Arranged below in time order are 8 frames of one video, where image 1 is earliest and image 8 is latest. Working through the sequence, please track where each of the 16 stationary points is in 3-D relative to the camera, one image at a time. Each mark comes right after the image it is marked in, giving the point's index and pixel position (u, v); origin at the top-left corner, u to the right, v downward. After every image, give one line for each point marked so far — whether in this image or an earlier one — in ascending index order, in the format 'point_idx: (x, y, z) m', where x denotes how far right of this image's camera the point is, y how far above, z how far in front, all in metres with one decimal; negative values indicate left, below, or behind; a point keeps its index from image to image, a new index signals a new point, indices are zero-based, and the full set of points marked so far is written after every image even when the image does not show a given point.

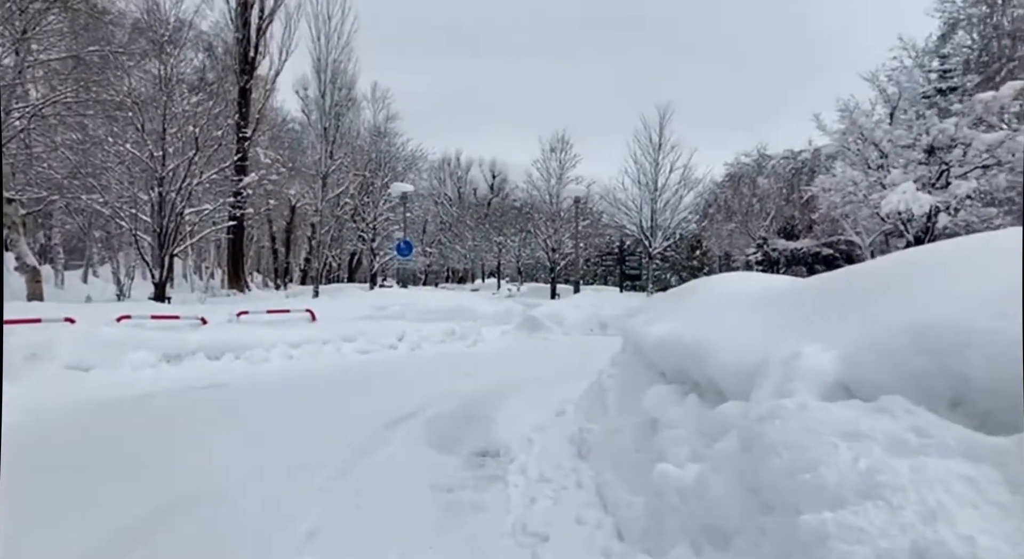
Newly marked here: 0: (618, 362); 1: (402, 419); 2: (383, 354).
0: (+0.9, -0.7, +5.6) m
1: (-1.0, -1.3, +6.0) m
2: (-2.1, -1.2, +10.6) m
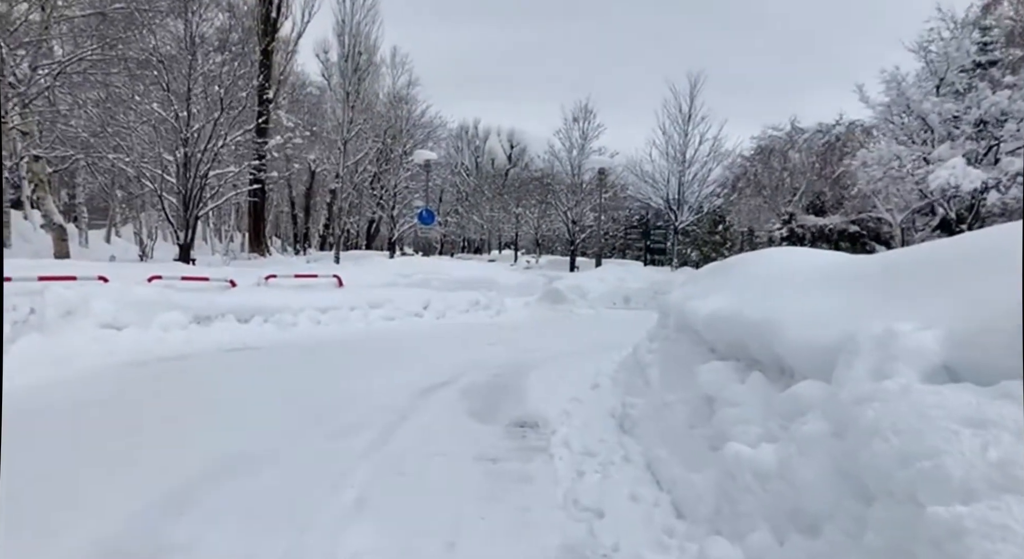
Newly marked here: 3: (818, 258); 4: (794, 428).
0: (+1.2, -0.5, +5.5) m
1: (-0.7, -1.0, +6.0) m
2: (-1.7, -0.7, +10.6) m
3: (+1.7, +0.1, +3.5) m
4: (+0.9, -0.5, +2.2) m
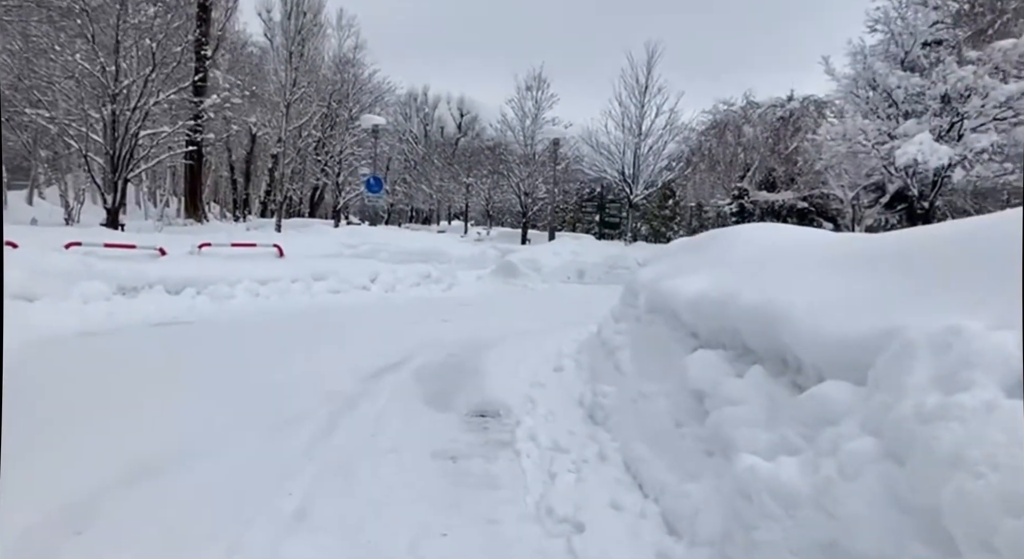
0: (+0.9, -0.3, +5.2) m
1: (-1.1, -0.8, +5.5) m
2: (-2.4, -0.2, +10.0) m
3: (+1.5, +0.2, +3.2) m
4: (+0.9, -0.5, +1.8) m
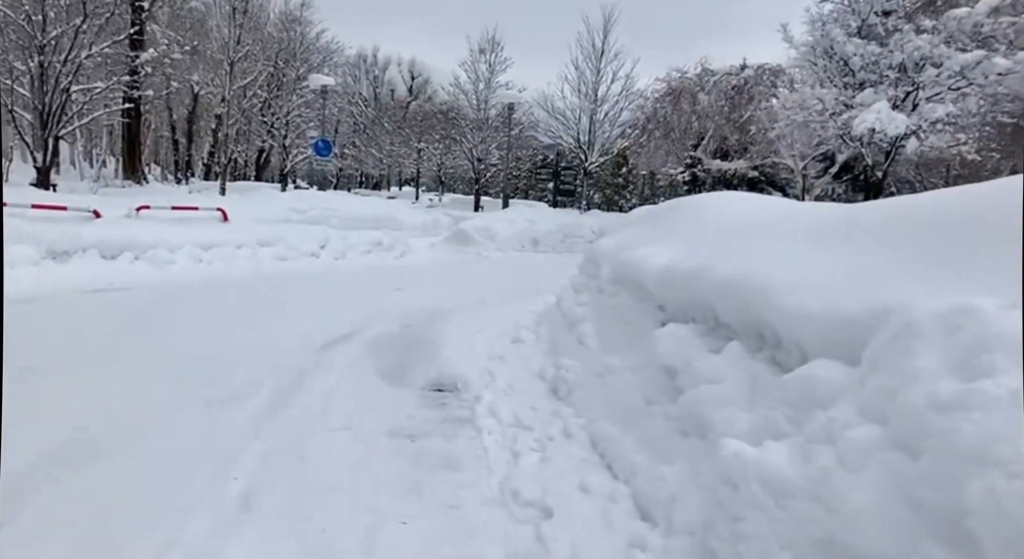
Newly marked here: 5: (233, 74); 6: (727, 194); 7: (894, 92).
0: (+0.6, -0.1, +5.1) m
1: (-1.4, -0.5, +5.2) m
2: (-3.1, +0.3, +9.6) m
3: (+1.3, +0.3, +3.1) m
4: (+0.8, -0.4, +1.7) m
5: (-7.9, +5.7, +18.1) m
6: (+1.4, +0.5, +4.1) m
7: (+5.2, +2.6, +8.8) m
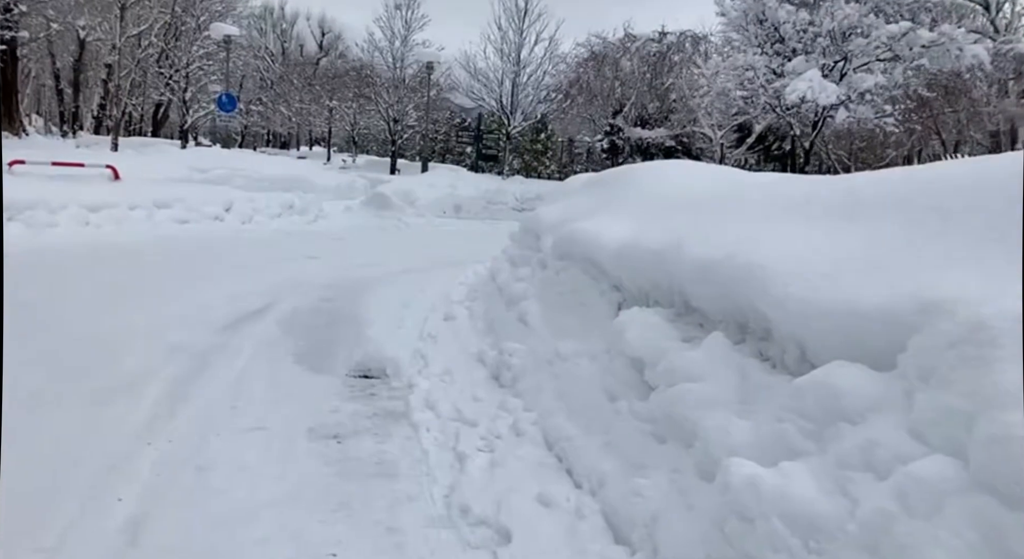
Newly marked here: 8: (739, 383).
0: (+0.1, +0.1, +4.7) m
1: (-1.9, -0.3, +4.7) m
2: (-4.1, +0.7, +8.7) m
3: (+1.1, +0.4, +2.9) m
4: (+0.7, -0.4, +1.4) m
5: (-9.9, +6.6, +16.2) m
6: (+1.0, +0.7, +3.9) m
7: (+4.3, +3.0, +8.9) m
8: (+0.7, -0.3, +1.9) m
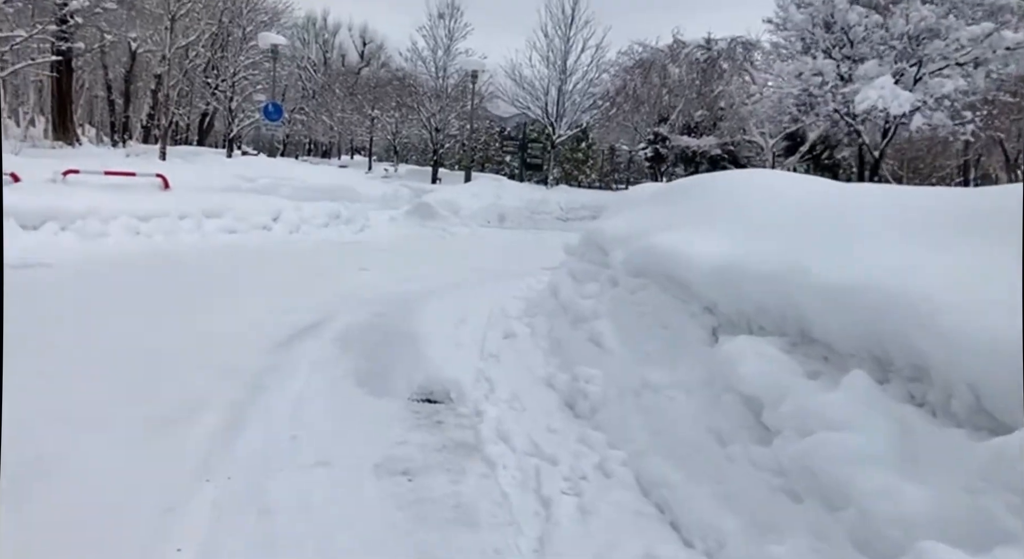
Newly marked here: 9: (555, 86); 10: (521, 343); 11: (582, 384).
0: (+0.5, 0.0, +4.5) m
1: (-1.5, -0.4, +4.5) m
2: (-3.4, +0.6, +8.7) m
3: (+1.4, +0.3, +2.5) m
4: (+1.0, -0.4, +1.1) m
5: (-8.7, +6.5, +16.6) m
6: (+1.4, +0.6, +3.5) m
7: (+5.0, +2.8, +8.4) m
8: (+1.0, -0.4, +1.6) m
9: (+1.3, +5.6, +18.9) m
10: (+0.1, -0.4, +4.5) m
11: (+0.4, -0.5, +3.3) m
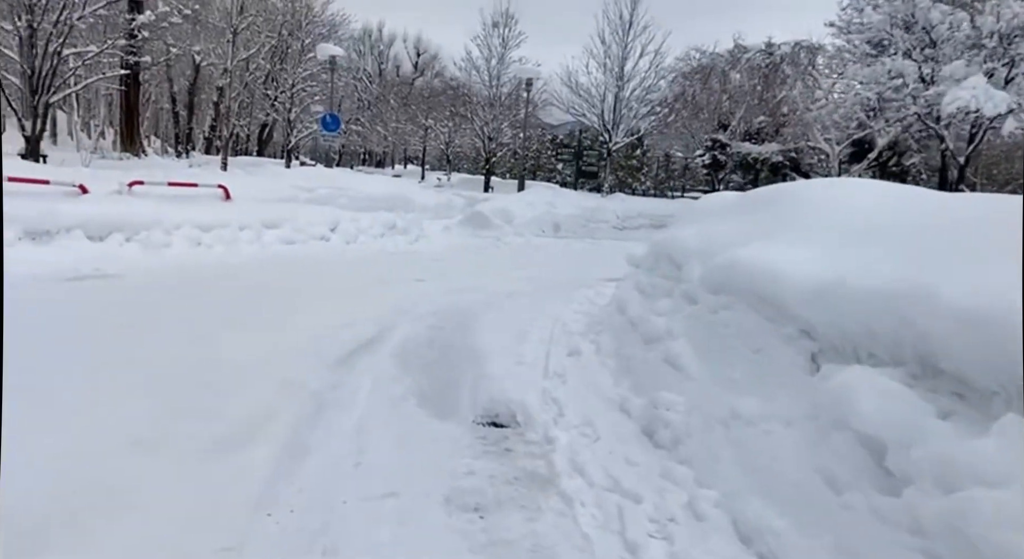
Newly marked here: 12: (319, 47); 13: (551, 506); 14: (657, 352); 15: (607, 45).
0: (+1.0, -0.1, +4.2) m
1: (-1.0, -0.5, +4.4) m
2: (-2.7, +0.4, +8.7) m
3: (+1.7, +0.3, +2.2) m
4: (+1.2, -0.5, +0.8) m
5: (-7.3, +6.3, +17.1) m
6: (+1.8, +0.5, +3.2) m
7: (+5.7, +2.6, +7.8) m
8: (+1.2, -0.5, +1.3) m
9: (+2.8, +5.4, +18.6) m
10: (+0.5, -0.5, +4.3) m
11: (+0.7, -0.6, +3.1) m
12: (-5.3, +6.4, +17.8) m
13: (+0.1, -0.8, +2.4) m
14: (+0.8, -0.4, +3.6) m
15: (+2.7, +6.7, +18.4) m
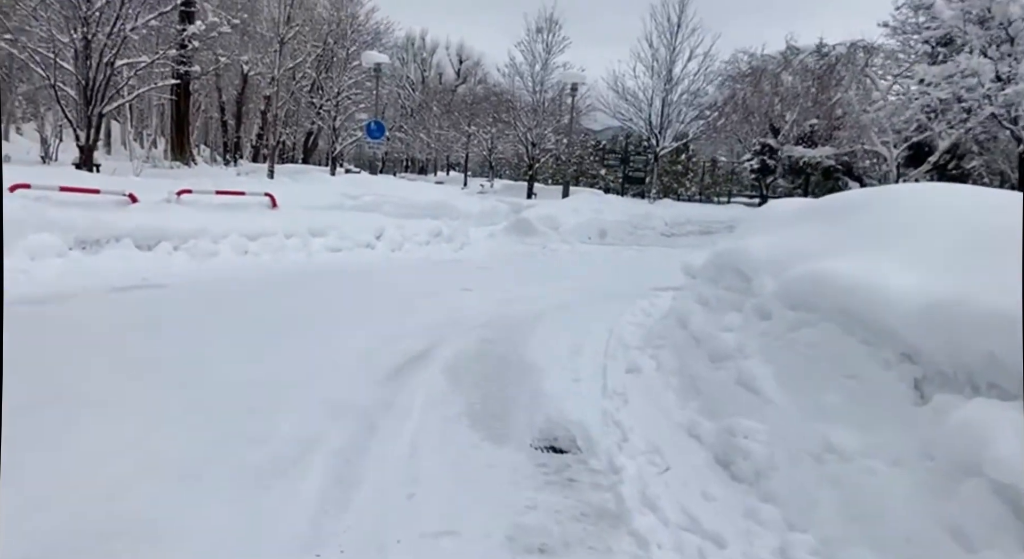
0: (+1.3, -0.2, +3.9) m
1: (-0.7, -0.6, +4.2) m
2: (-2.0, +0.3, +8.7) m
3: (+1.9, +0.2, +1.9) m
4: (+1.3, -0.6, +0.5) m
5: (-6.1, +6.1, +17.3) m
6: (+2.1, +0.4, +2.9) m
7: (+6.3, +2.5, +7.3) m
8: (+1.4, -0.5, +1.0) m
9: (+4.1, +5.1, +18.2) m
10: (+0.9, -0.6, +4.0) m
11: (+1.0, -0.7, +2.8) m
12: (-4.0, +6.2, +17.9) m
13: (+0.4, -0.9, +2.2) m
14: (+1.1, -0.5, +3.4) m
15: (+3.9, +6.4, +18.1) m
